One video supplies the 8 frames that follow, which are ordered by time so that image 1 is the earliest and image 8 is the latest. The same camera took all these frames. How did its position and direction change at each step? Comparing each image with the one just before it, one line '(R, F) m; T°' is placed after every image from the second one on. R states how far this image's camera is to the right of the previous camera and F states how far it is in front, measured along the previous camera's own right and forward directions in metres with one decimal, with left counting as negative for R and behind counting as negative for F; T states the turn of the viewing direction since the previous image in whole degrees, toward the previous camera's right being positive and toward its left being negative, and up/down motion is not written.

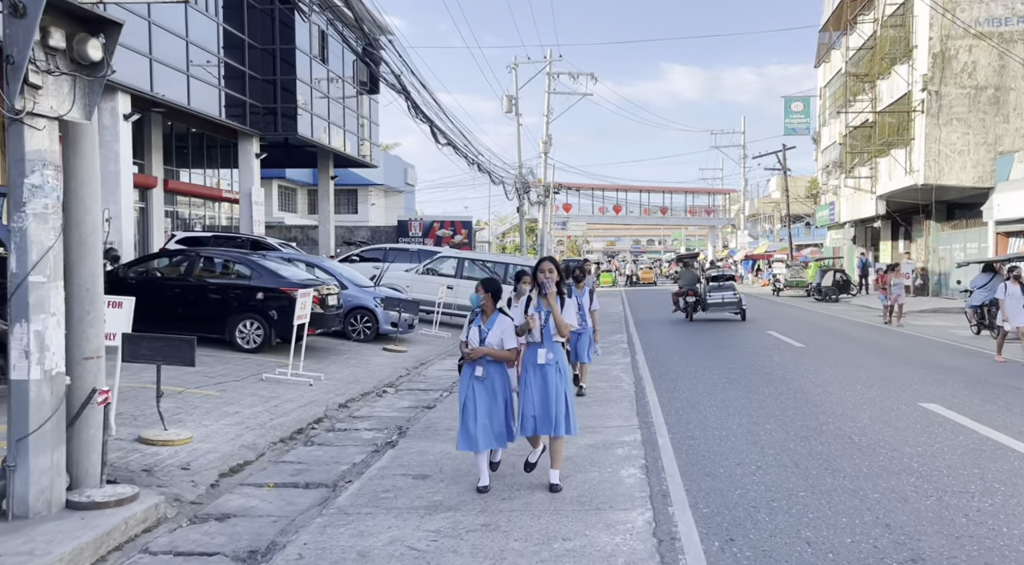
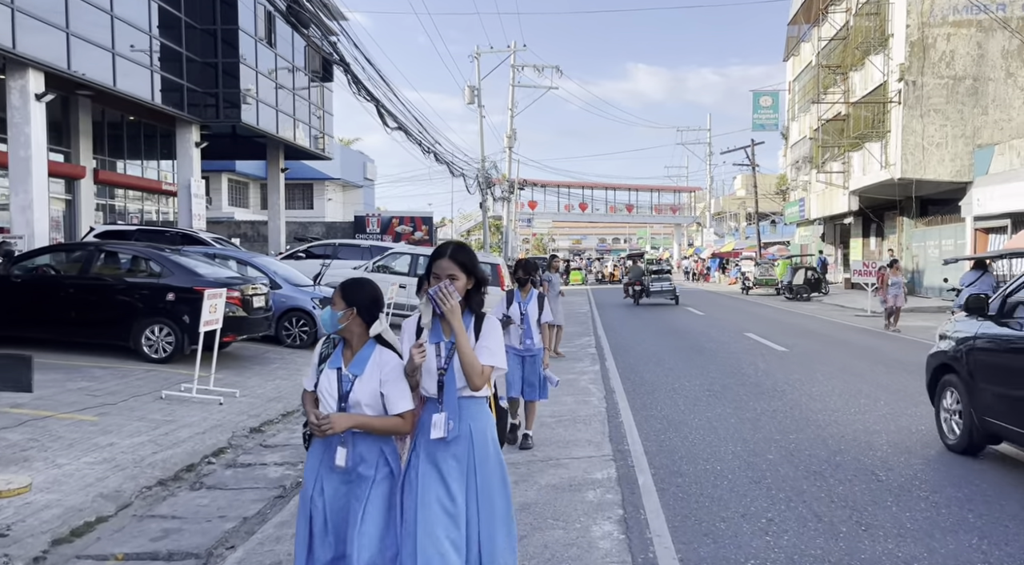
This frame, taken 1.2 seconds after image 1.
(+0.2, +1.5) m; +3°
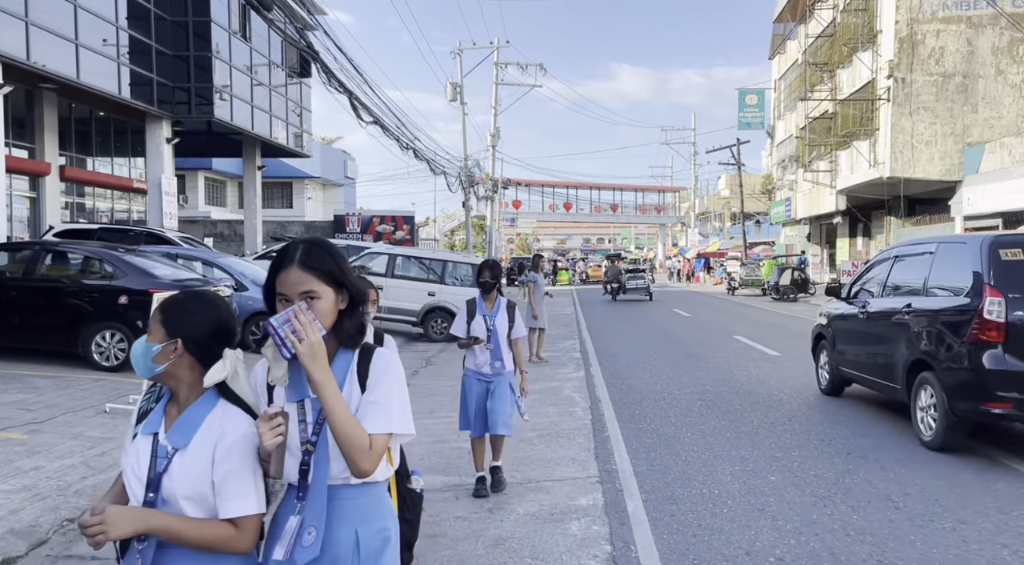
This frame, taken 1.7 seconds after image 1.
(+0.1, +0.6) m; +1°
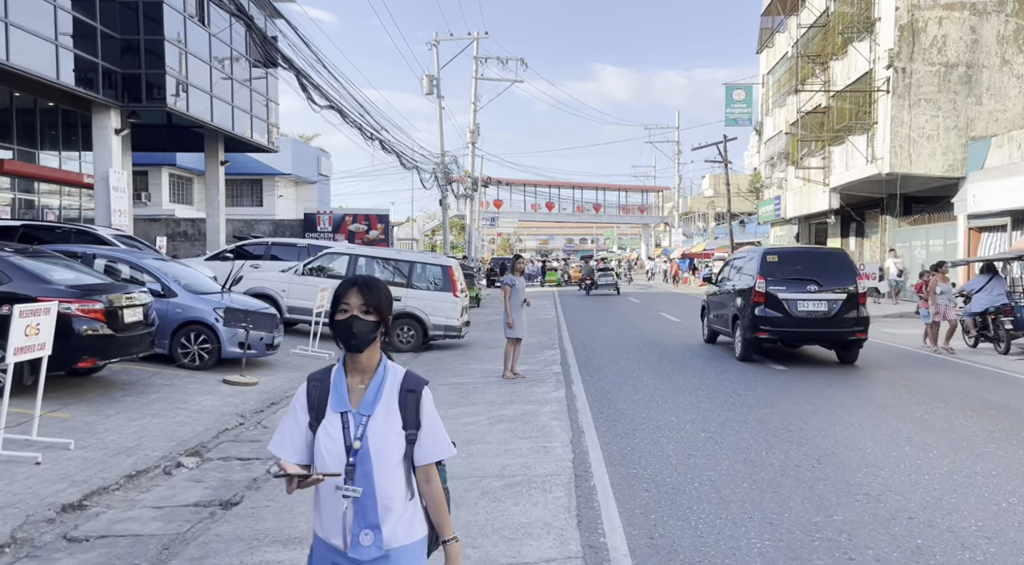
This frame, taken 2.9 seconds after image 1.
(+0.2, +1.5) m; +1°
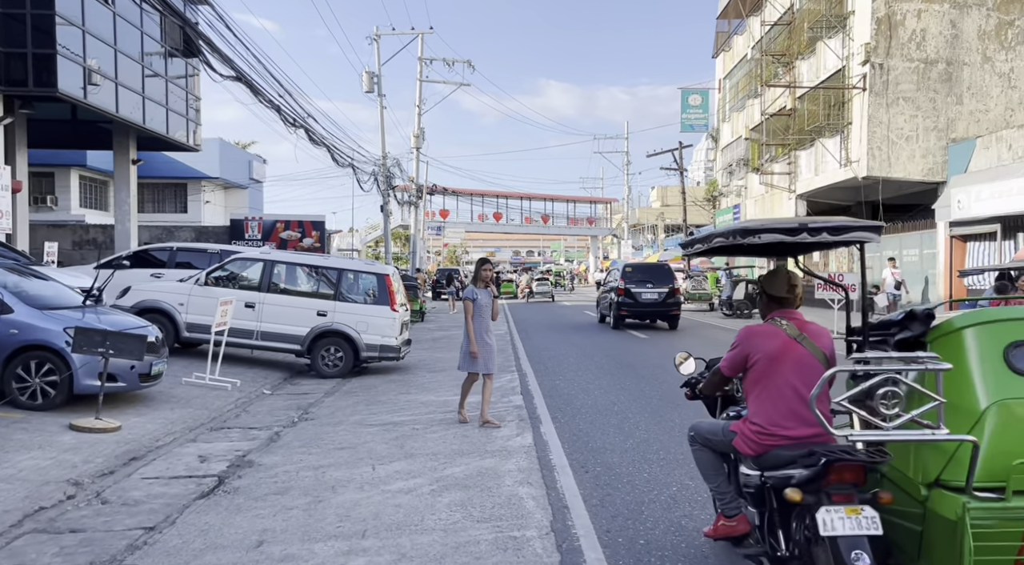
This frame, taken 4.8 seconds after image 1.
(0.0, +2.3) m; +4°
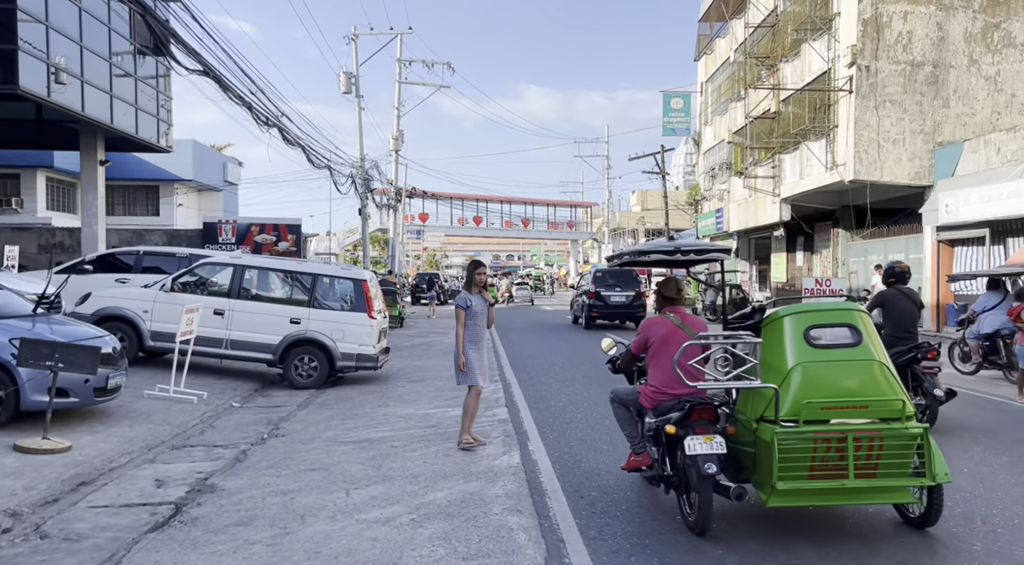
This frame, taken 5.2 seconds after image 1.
(-0.1, +0.5) m; +2°
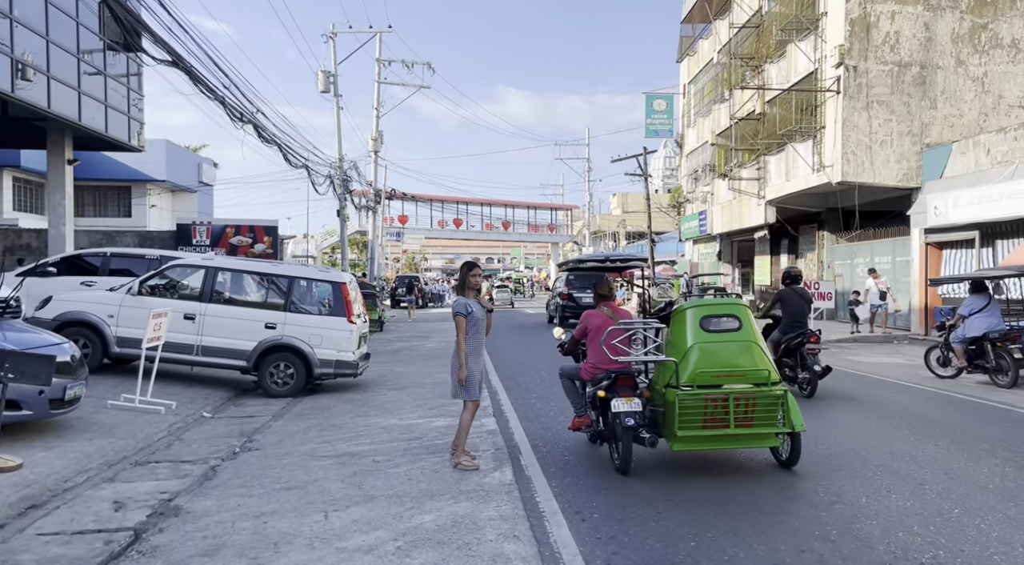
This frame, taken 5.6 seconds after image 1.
(-0.1, +0.5) m; +2°
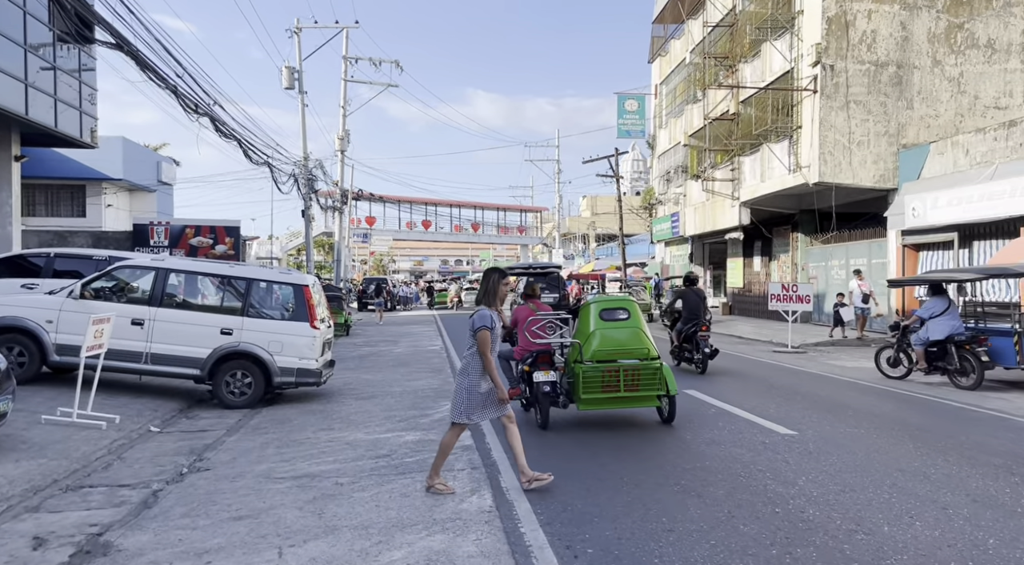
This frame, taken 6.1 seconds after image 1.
(-0.1, +0.6) m; +2°
